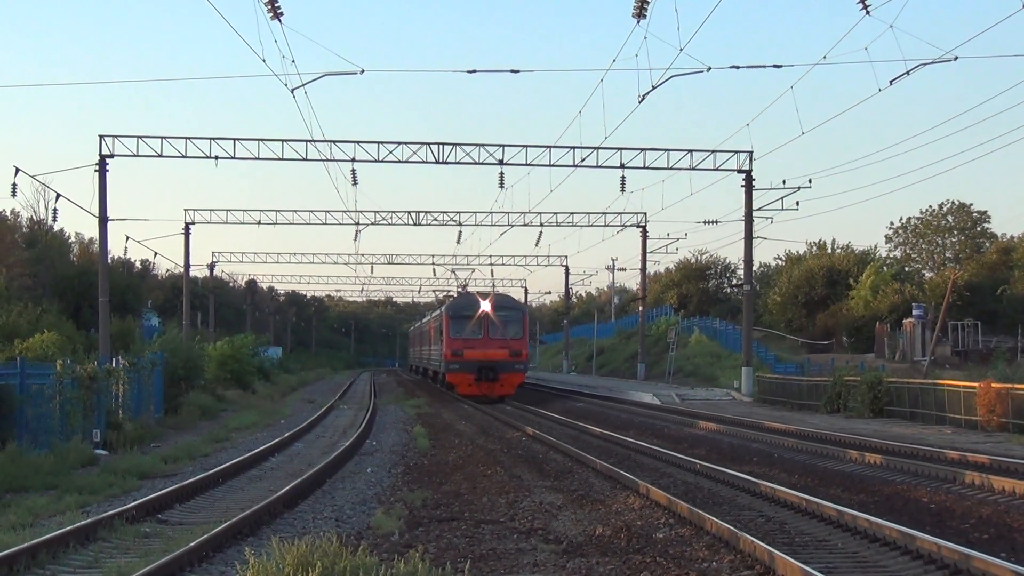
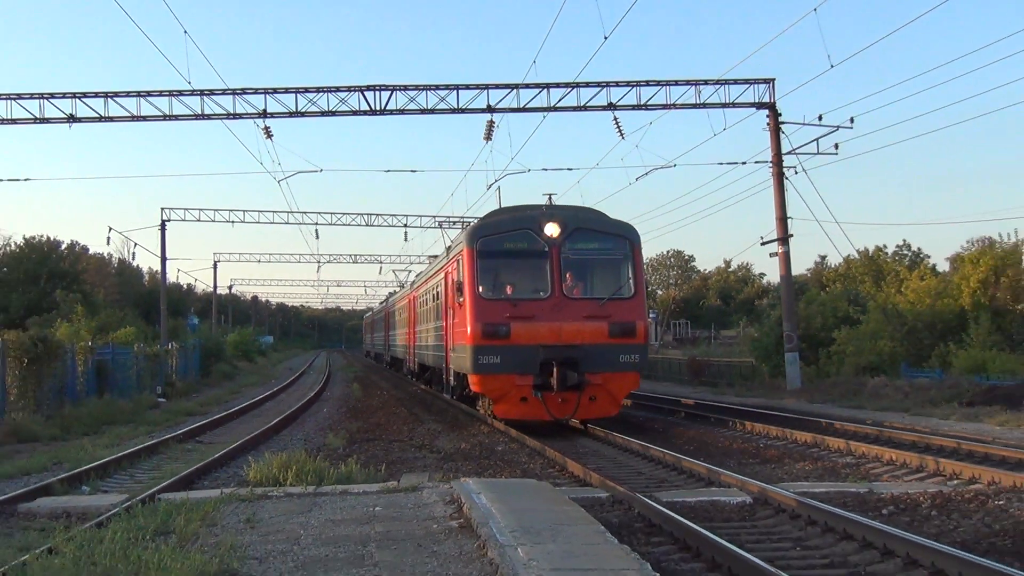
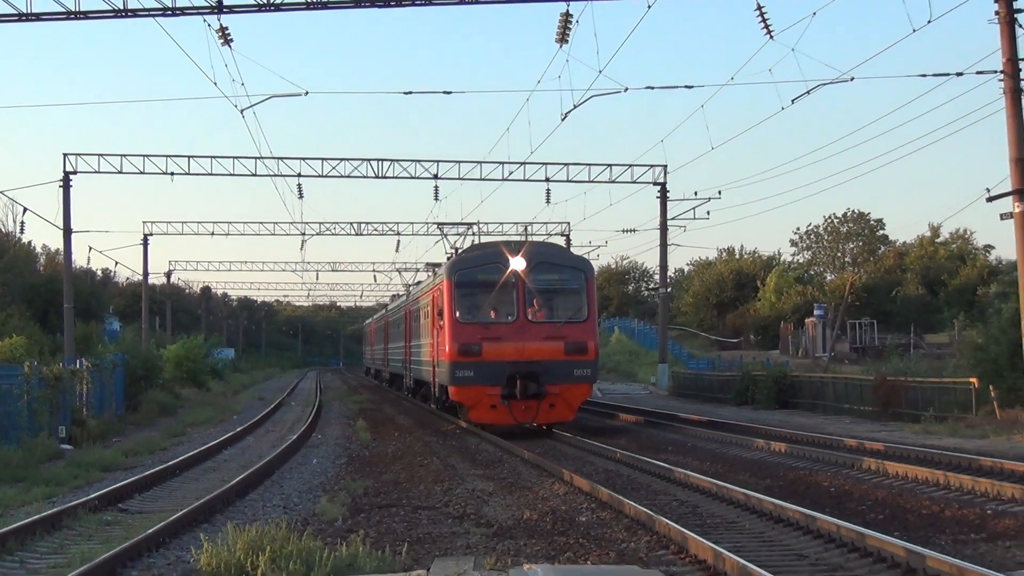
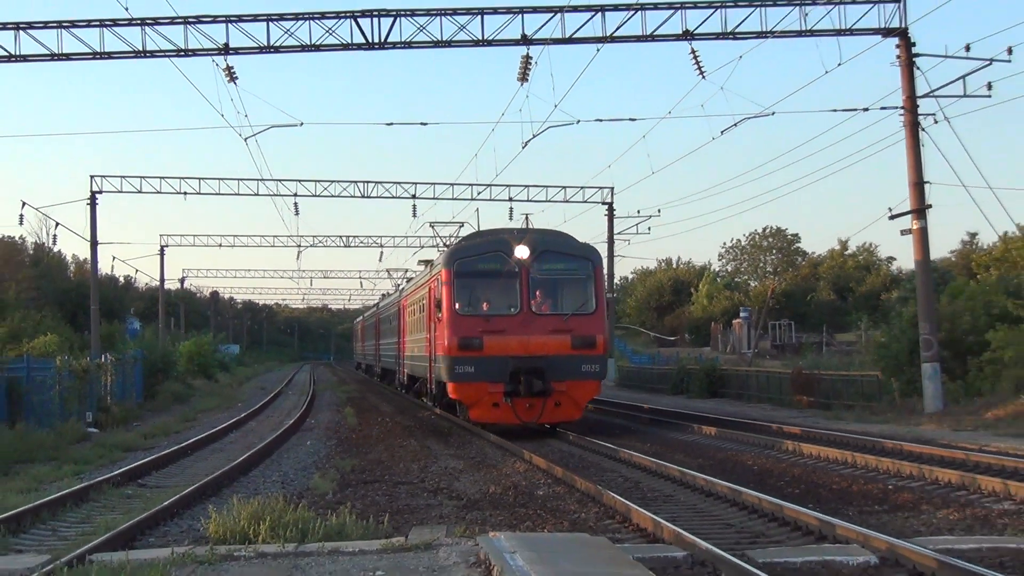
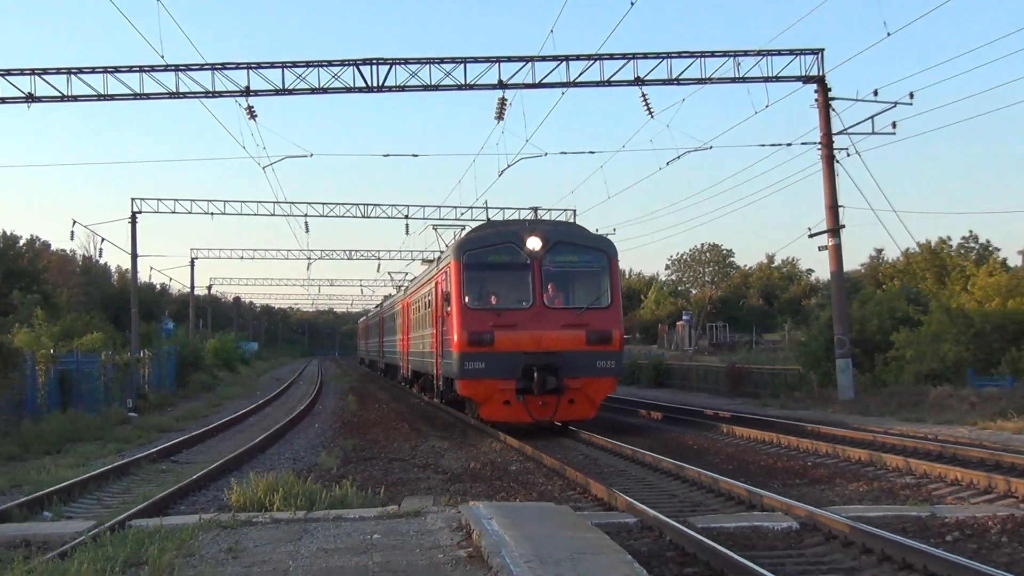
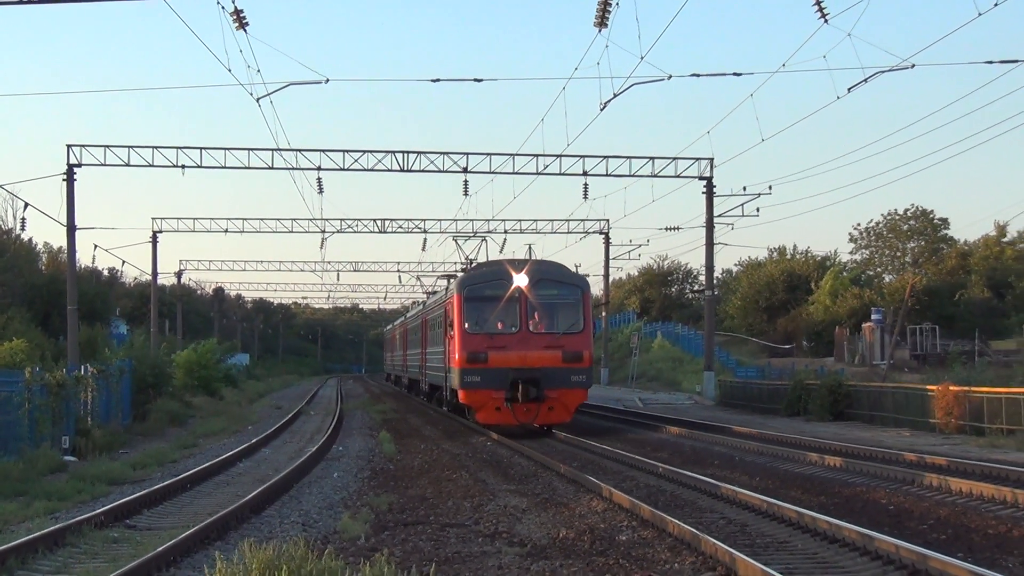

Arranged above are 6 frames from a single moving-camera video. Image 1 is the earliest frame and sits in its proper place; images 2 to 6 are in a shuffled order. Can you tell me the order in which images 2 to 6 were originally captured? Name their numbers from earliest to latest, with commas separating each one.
6, 3, 4, 5, 2
